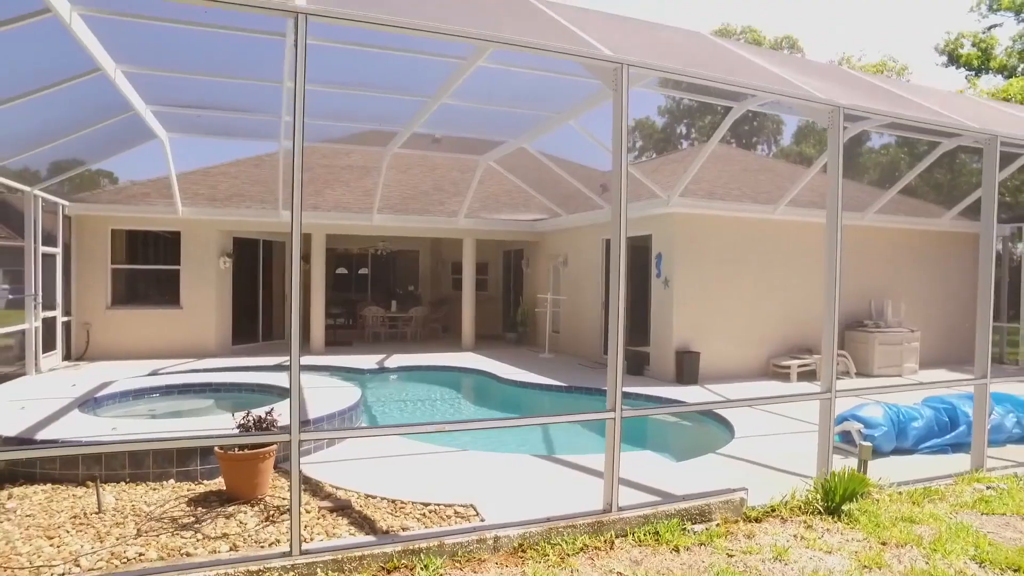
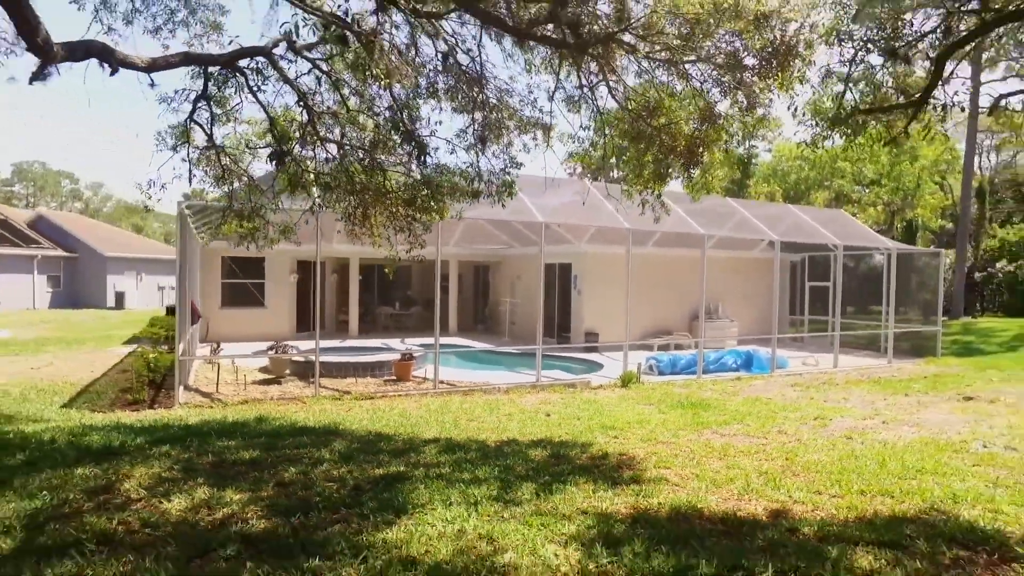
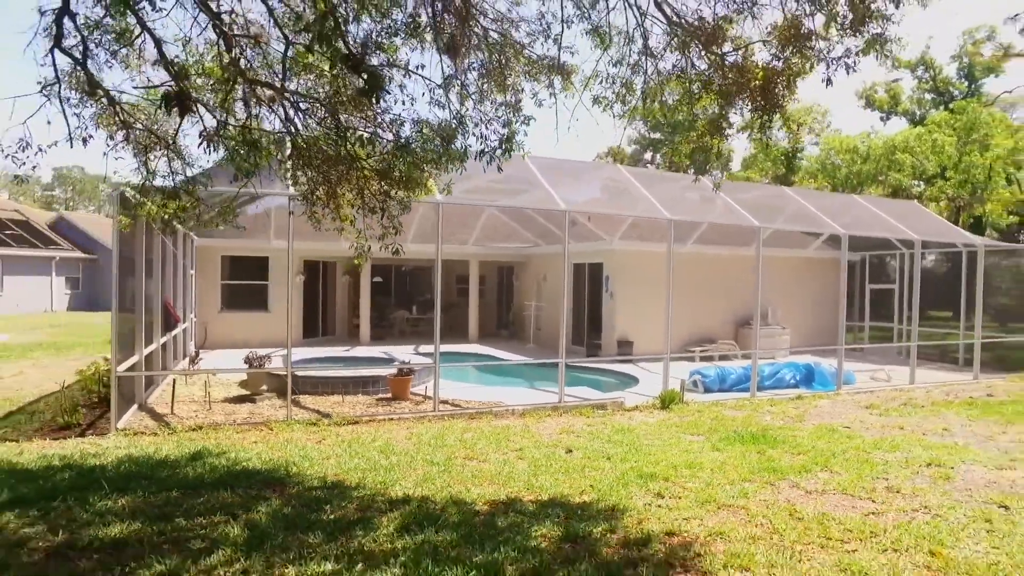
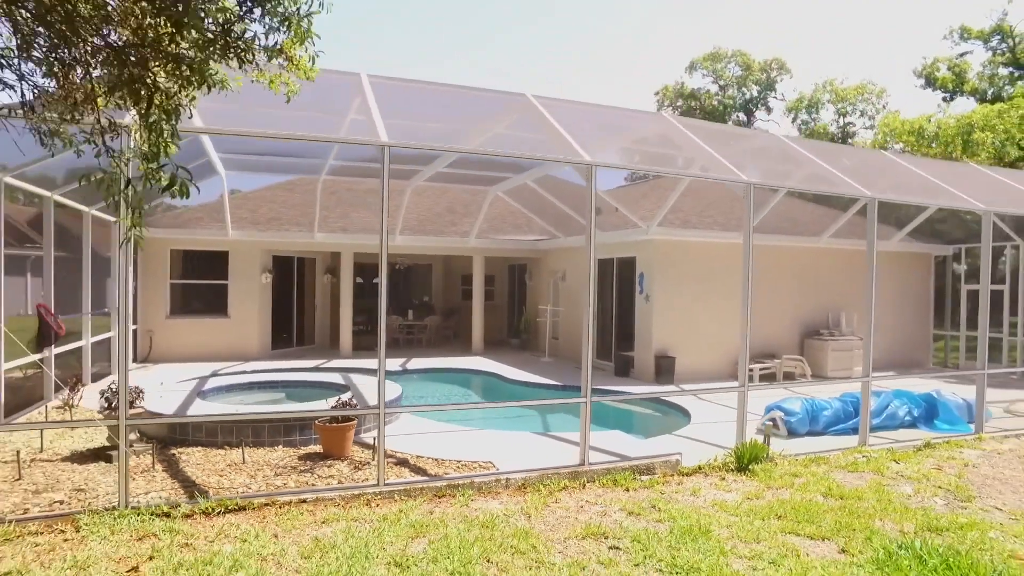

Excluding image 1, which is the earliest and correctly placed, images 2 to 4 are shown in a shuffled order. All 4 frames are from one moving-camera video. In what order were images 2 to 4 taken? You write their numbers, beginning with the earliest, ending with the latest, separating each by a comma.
4, 3, 2
